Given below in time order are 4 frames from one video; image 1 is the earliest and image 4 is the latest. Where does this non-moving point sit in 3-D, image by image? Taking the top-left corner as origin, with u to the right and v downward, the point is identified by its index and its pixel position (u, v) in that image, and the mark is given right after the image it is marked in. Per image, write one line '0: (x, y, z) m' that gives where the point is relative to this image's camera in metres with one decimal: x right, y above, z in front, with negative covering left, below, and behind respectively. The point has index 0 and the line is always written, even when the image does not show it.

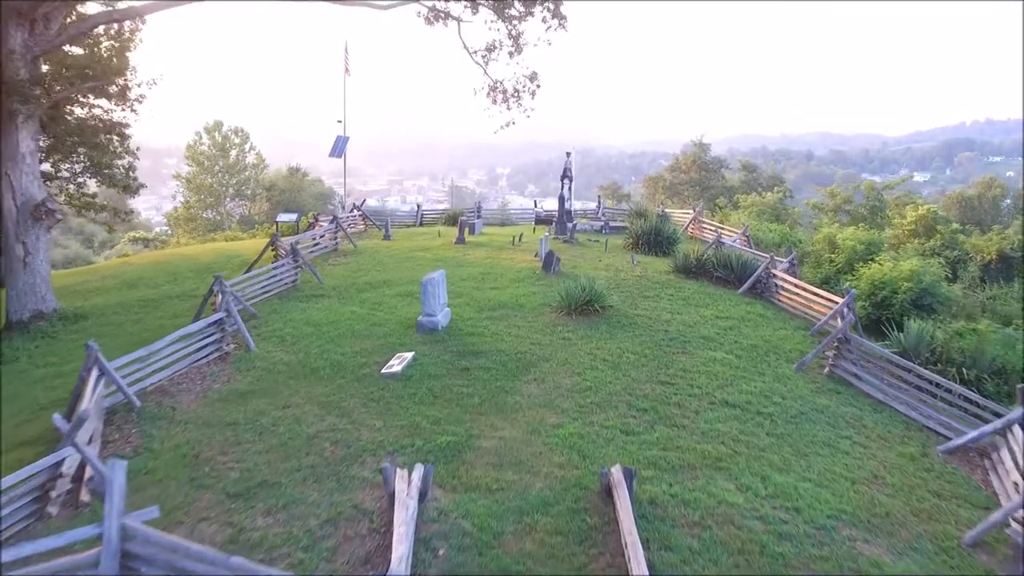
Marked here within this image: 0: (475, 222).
0: (-0.9, +1.6, +18.0) m
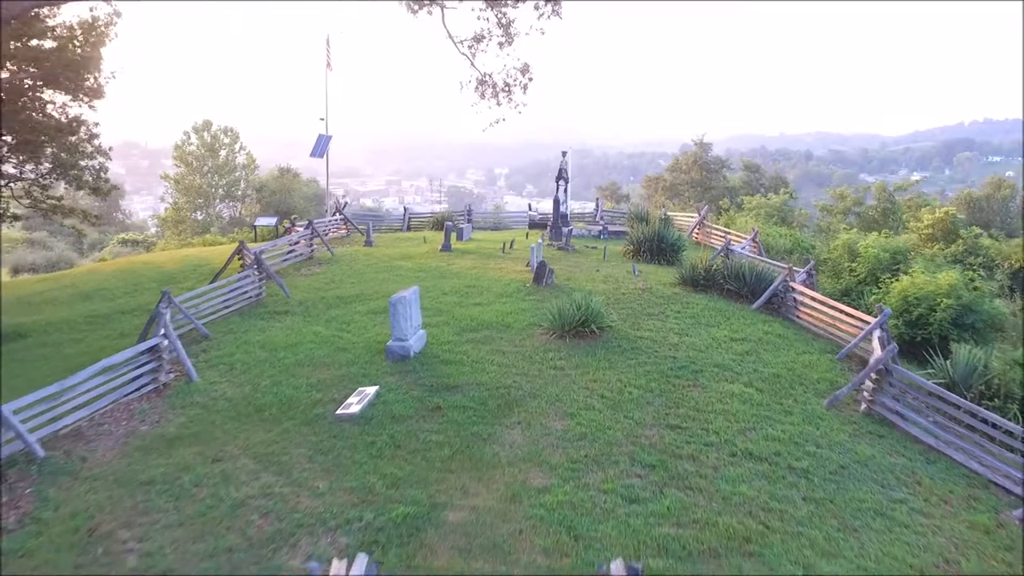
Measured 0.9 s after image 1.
0: (-1.1, +1.4, +16.7) m
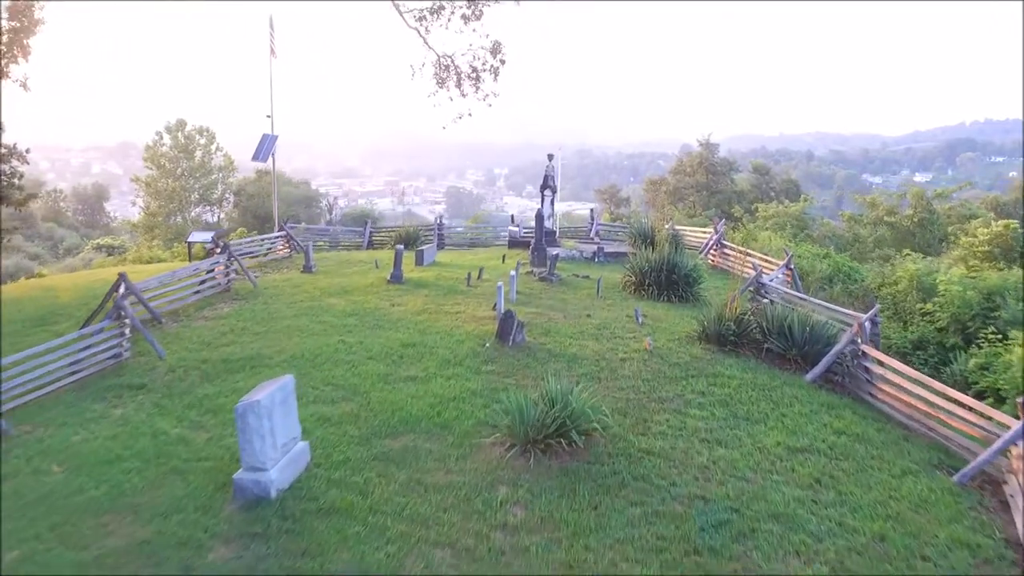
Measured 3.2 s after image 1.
0: (-1.6, +0.7, +13.4) m
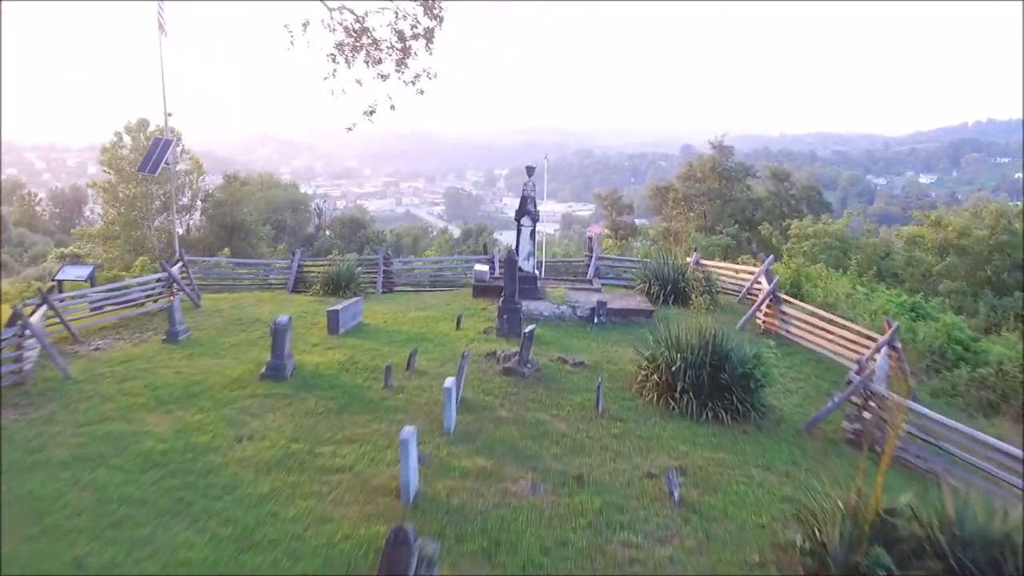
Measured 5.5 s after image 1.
0: (-2.2, -0.3, +8.9) m
